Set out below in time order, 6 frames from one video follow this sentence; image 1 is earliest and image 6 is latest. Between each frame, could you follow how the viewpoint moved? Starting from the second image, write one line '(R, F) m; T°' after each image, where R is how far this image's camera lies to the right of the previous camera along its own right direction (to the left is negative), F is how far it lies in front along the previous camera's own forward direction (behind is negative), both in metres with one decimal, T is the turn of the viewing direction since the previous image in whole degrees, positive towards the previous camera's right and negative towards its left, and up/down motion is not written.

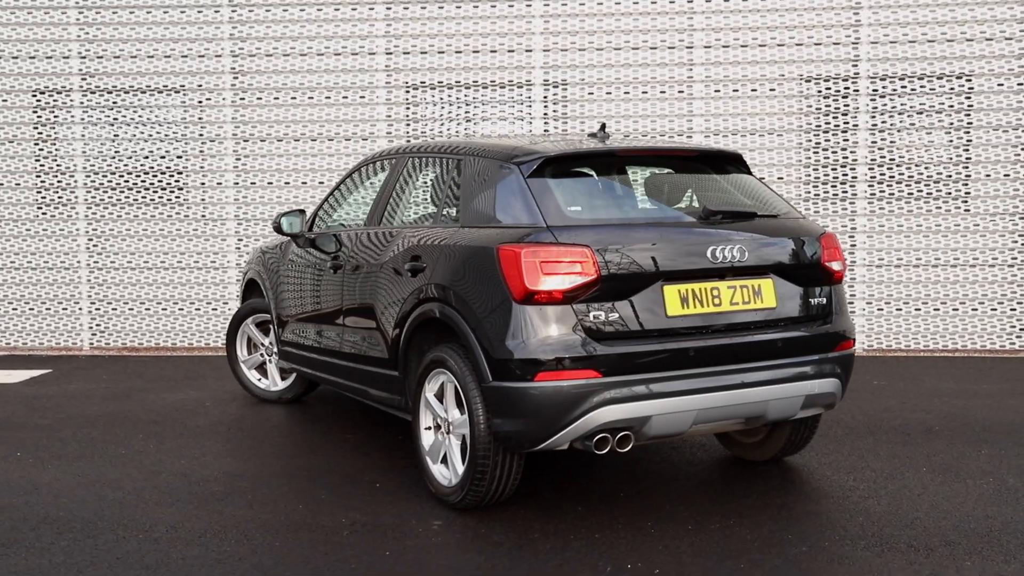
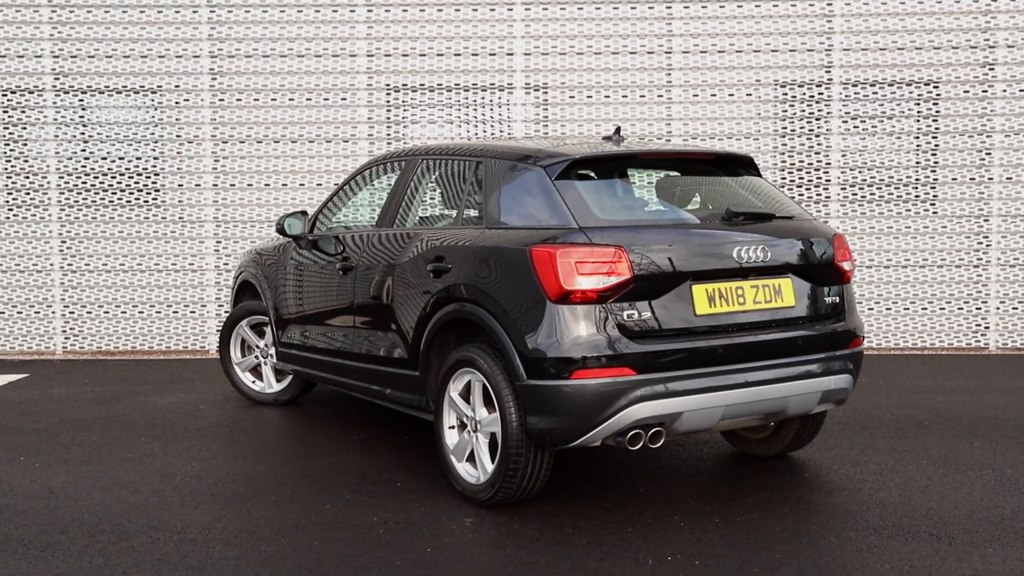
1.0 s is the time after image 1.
(-0.3, -0.1) m; +3°
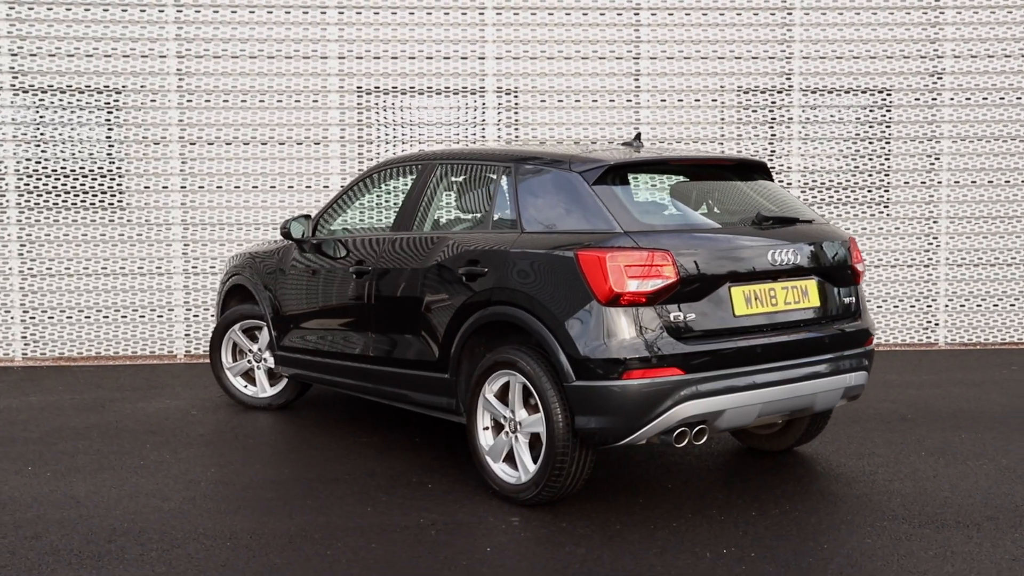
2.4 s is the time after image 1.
(-0.5, -0.1) m; +5°
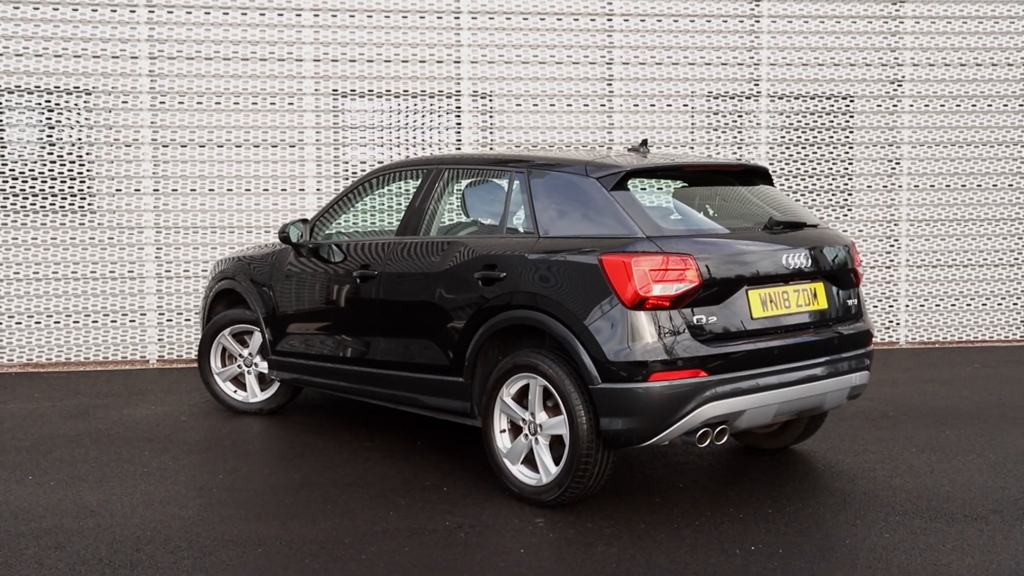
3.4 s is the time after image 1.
(-0.3, 0.0) m; +3°
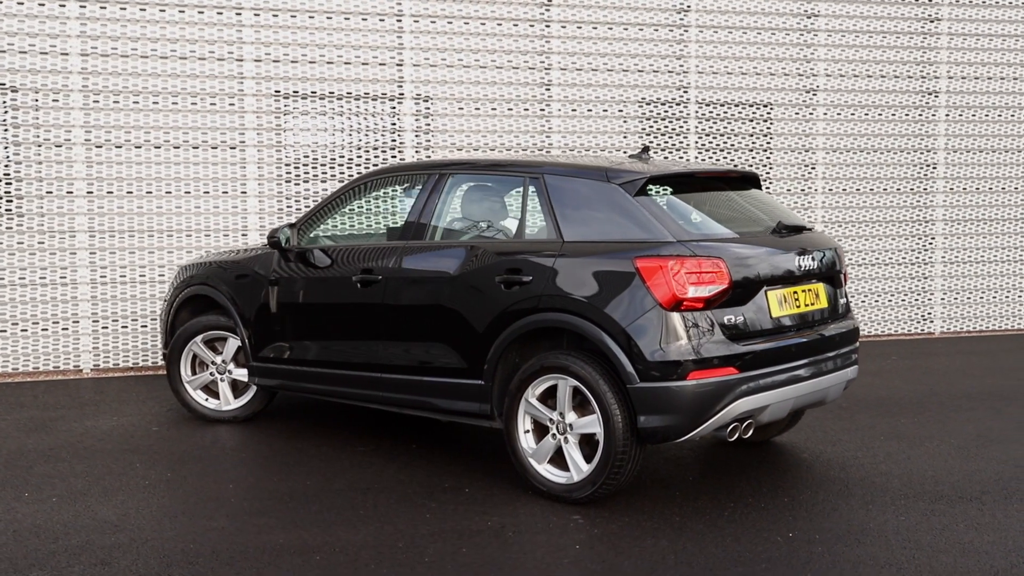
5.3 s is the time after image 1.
(-0.7, -0.1) m; +7°
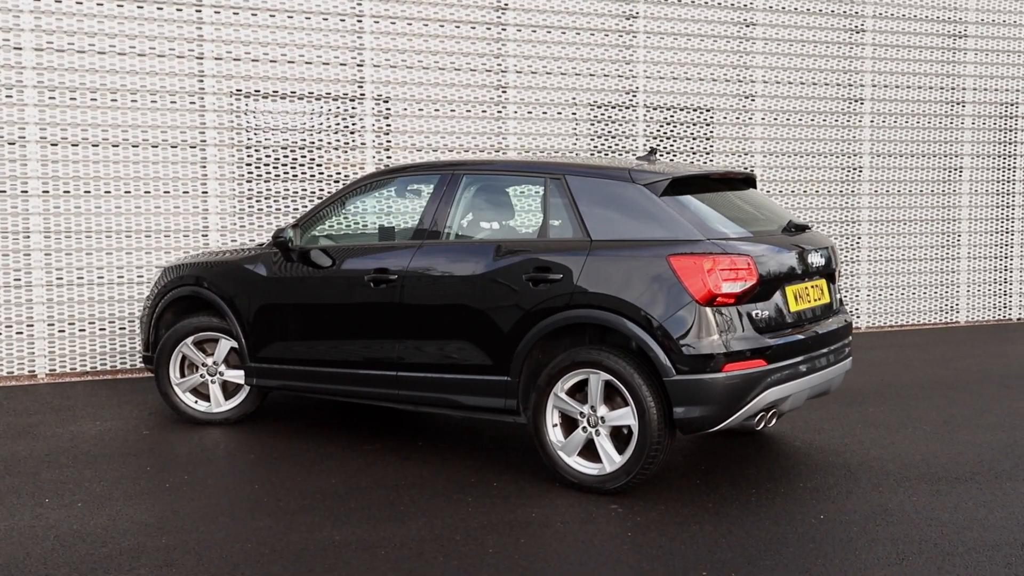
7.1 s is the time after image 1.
(-0.6, -0.1) m; +6°
